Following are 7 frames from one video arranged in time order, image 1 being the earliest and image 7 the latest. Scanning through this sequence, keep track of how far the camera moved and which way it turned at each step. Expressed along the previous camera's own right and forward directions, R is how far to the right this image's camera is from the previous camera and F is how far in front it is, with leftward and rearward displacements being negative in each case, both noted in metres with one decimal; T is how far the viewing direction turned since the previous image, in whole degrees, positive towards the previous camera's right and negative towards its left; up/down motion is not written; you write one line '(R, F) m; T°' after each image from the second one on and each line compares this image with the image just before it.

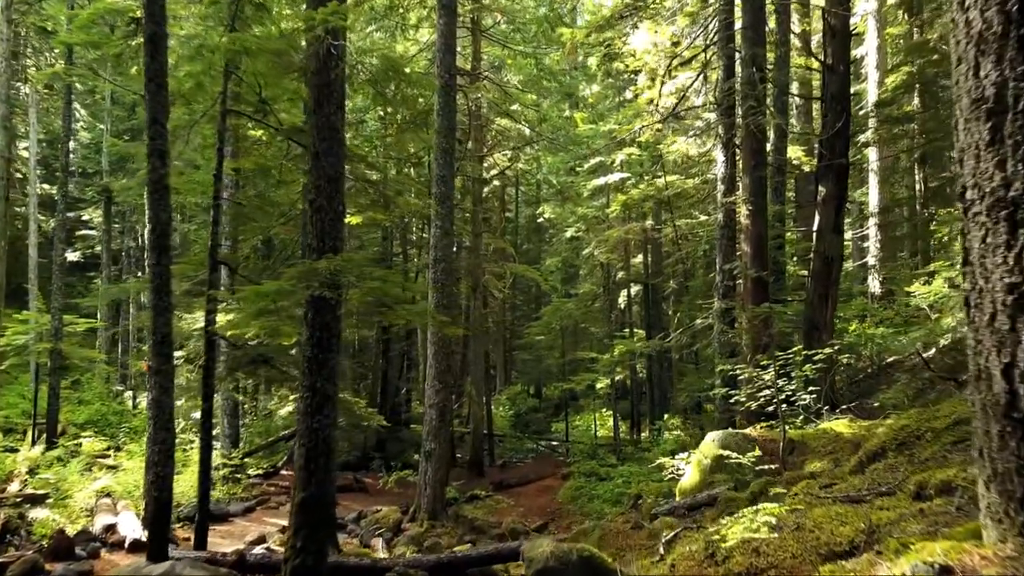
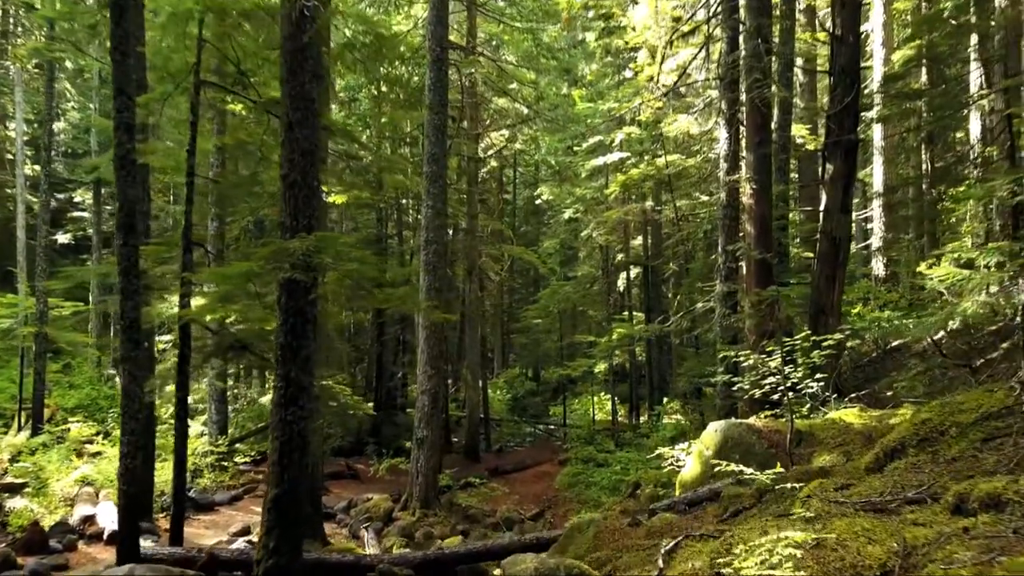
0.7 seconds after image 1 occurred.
(+0.1, +0.4) m; 0°
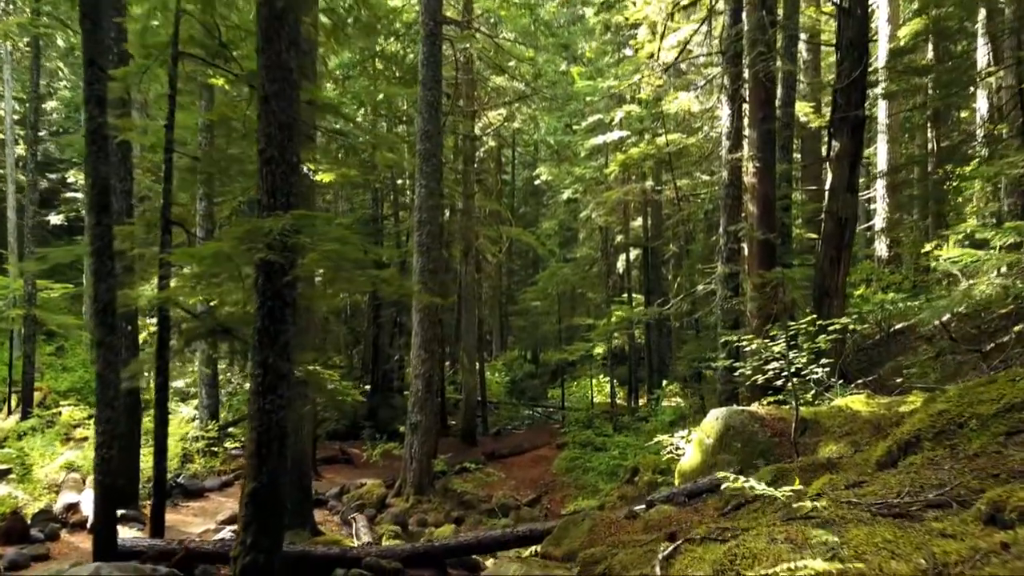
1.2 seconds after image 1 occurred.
(+0.1, +0.3) m; 0°
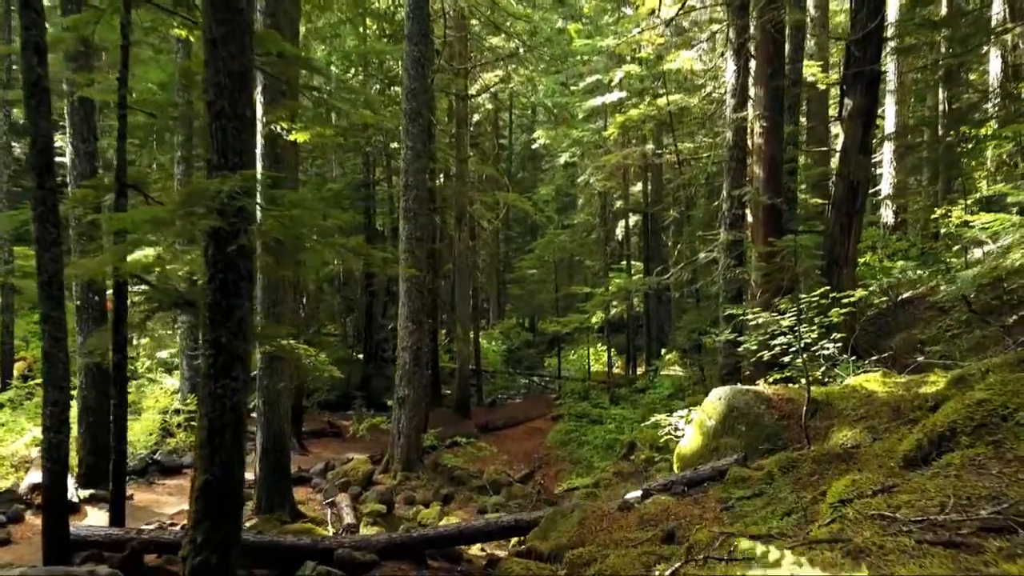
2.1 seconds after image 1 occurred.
(+0.1, +0.6) m; 0°
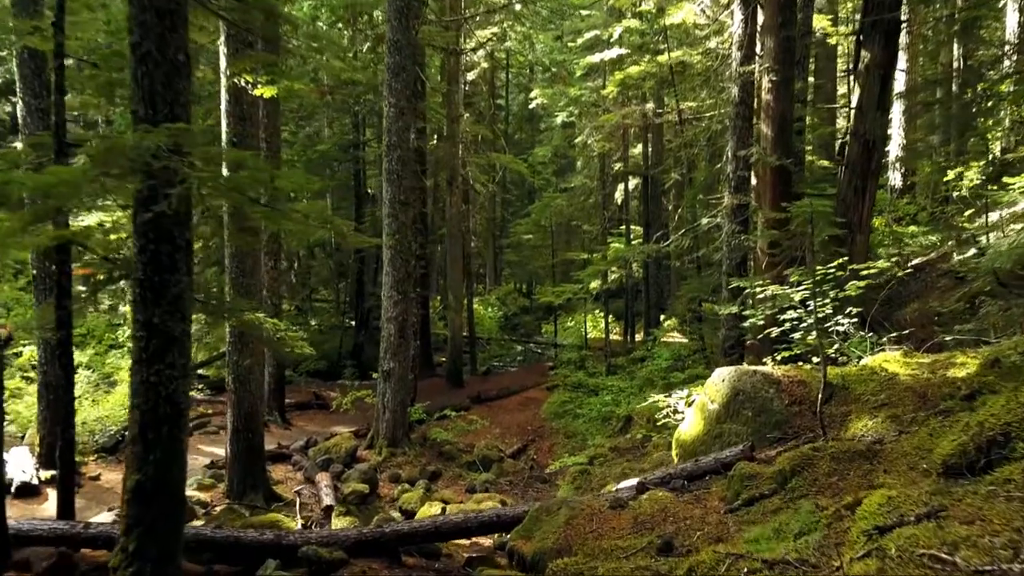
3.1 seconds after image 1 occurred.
(+0.1, +0.6) m; 0°
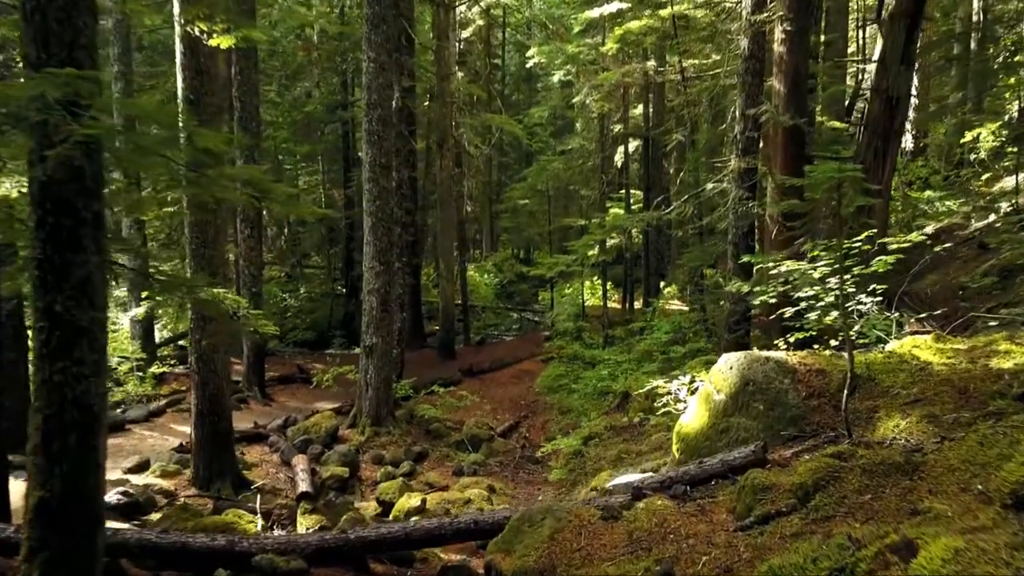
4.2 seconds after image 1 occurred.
(+0.1, +0.7) m; 0°
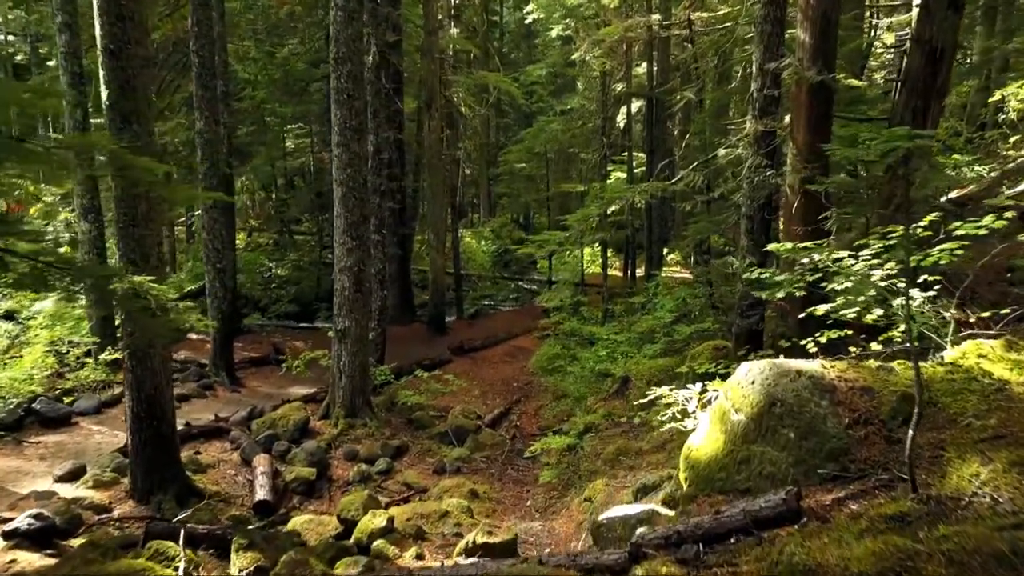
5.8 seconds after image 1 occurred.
(+0.2, +1.0) m; 0°
